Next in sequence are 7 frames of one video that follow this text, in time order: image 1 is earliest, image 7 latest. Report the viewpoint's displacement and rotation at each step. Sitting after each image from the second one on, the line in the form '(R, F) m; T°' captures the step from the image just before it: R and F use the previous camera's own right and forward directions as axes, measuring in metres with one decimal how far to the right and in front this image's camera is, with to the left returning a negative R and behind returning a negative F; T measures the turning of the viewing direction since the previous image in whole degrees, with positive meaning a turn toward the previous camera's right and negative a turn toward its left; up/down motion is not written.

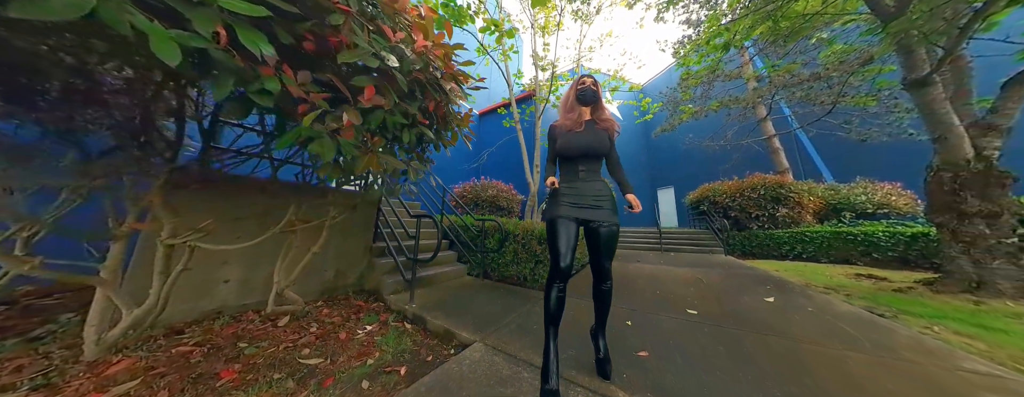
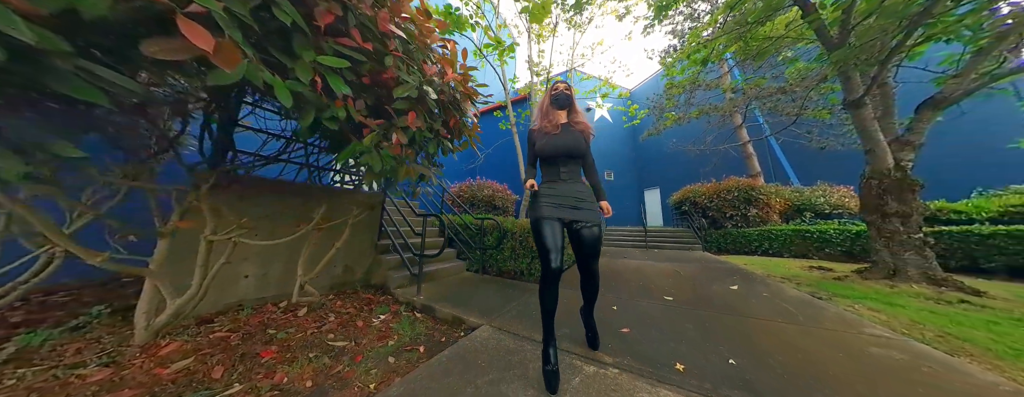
(-0.1, -0.3) m; +2°
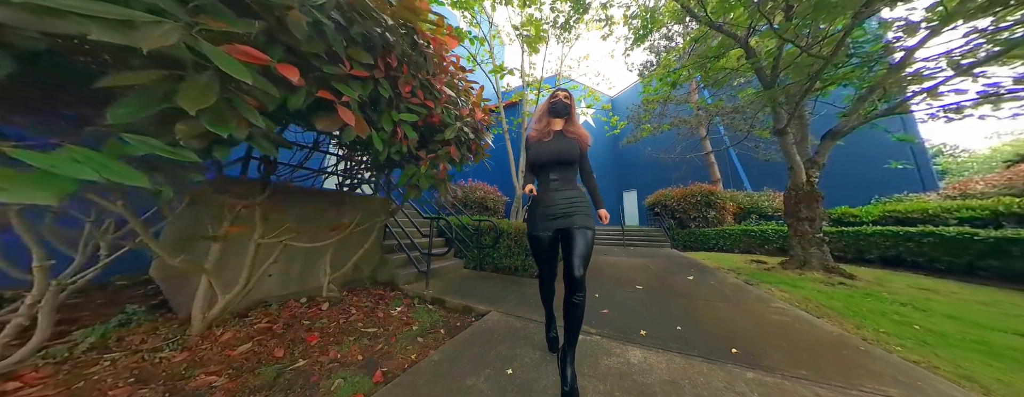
(-0.2, -0.4) m; +4°
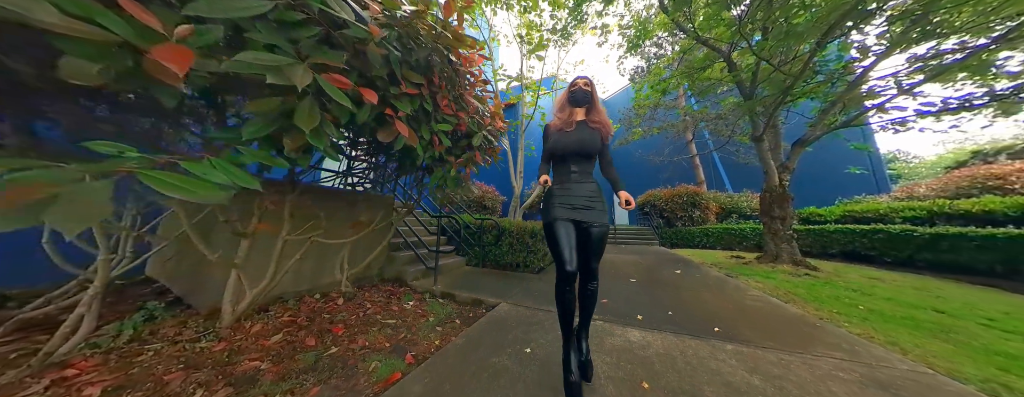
(-0.2, -0.2) m; +3°
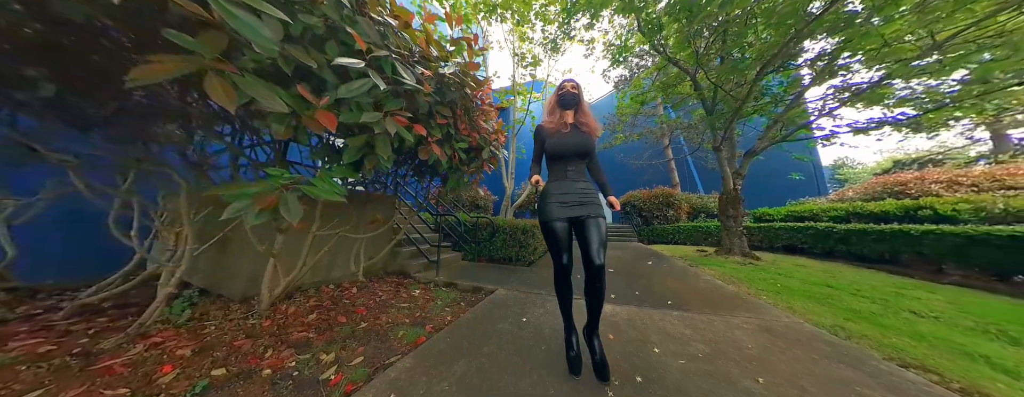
(-0.1, -0.5) m; +3°
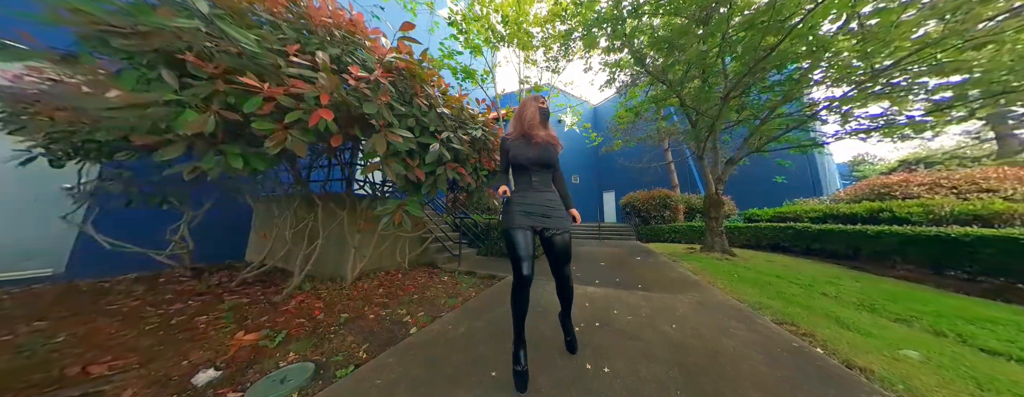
(0.0, -0.9) m; -3°
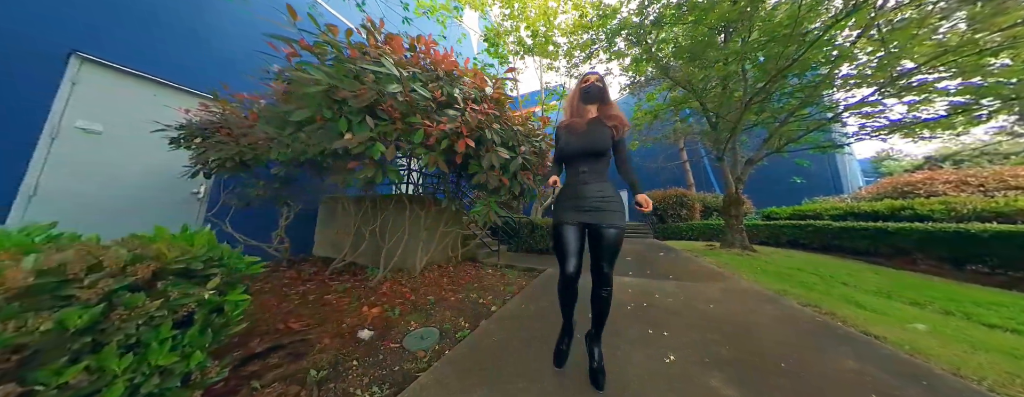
(-0.6, -0.4) m; -2°
